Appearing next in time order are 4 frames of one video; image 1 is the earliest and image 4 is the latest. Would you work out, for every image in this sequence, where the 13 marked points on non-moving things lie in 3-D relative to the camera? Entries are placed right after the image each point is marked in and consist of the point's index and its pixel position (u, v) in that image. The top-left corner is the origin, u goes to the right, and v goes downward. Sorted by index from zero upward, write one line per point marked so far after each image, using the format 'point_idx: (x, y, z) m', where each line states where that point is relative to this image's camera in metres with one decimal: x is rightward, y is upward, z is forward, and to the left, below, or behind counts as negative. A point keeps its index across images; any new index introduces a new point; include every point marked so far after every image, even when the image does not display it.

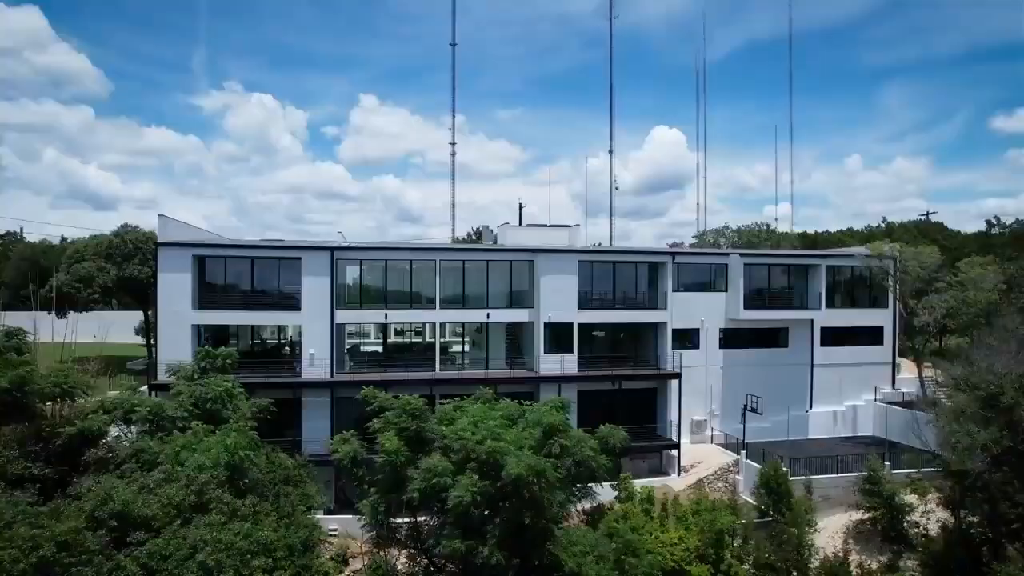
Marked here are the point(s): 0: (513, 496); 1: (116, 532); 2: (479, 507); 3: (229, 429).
0: (-0.1, -5.2, +16.3) m
1: (-7.9, -4.8, +12.9) m
2: (-0.8, -5.5, +16.2) m
3: (-7.9, -3.7, +17.5) m
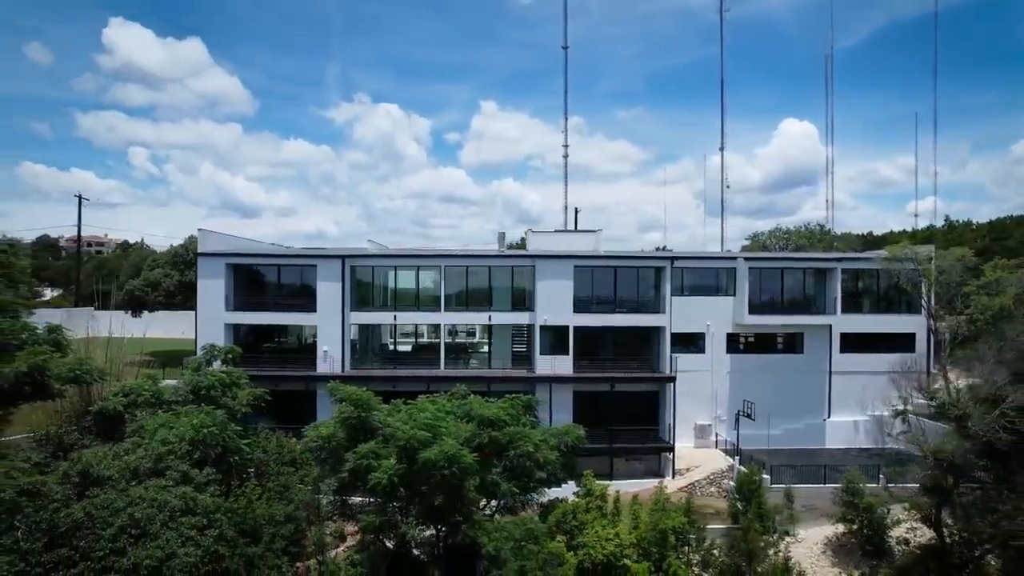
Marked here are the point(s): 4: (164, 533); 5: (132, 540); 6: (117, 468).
0: (-2.3, -5.4, +18.2) m
1: (-10.7, -4.9, +16.2) m
2: (-3.1, -5.7, +18.2) m
3: (-9.8, -3.9, +20.7) m
4: (-8.1, -5.7, +15.1) m
5: (-8.7, -5.7, +14.8) m
6: (-10.1, -4.6, +16.6) m
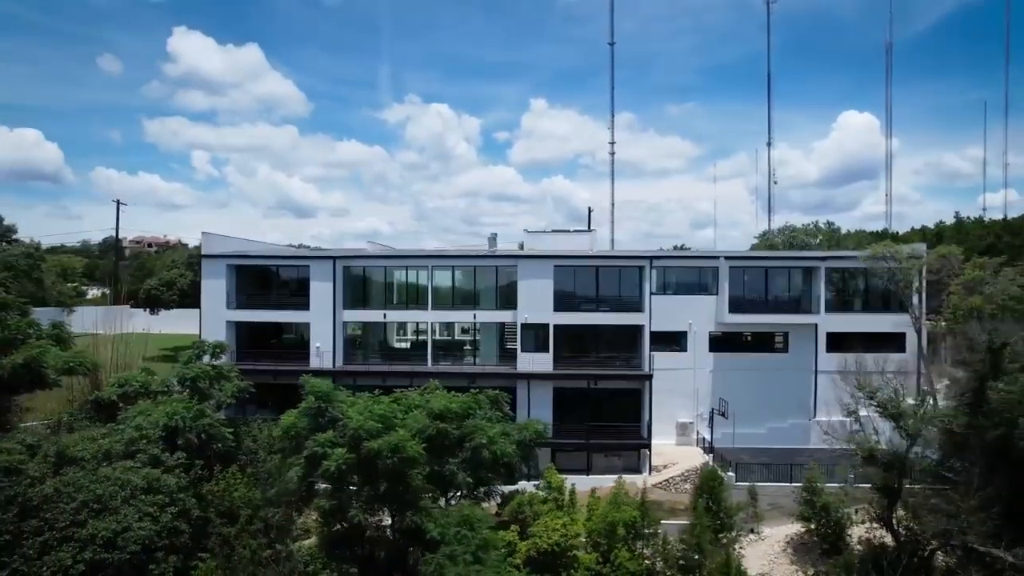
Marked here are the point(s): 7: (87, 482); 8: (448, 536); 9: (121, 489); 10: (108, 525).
0: (-4.1, -5.4, +19.4) m
1: (-12.6, -5.0, +18.1) m
2: (-4.8, -5.7, +19.5) m
3: (-11.4, -3.9, +22.5) m
4: (-10.0, -5.7, +16.8) m
5: (-10.6, -5.8, +16.6) m
6: (-11.9, -4.6, +18.4) m
7: (-11.1, -5.1, +17.0) m
8: (-1.9, -7.2, +18.9) m
9: (-10.3, -5.3, +17.1) m
10: (-10.0, -5.9, +16.1) m
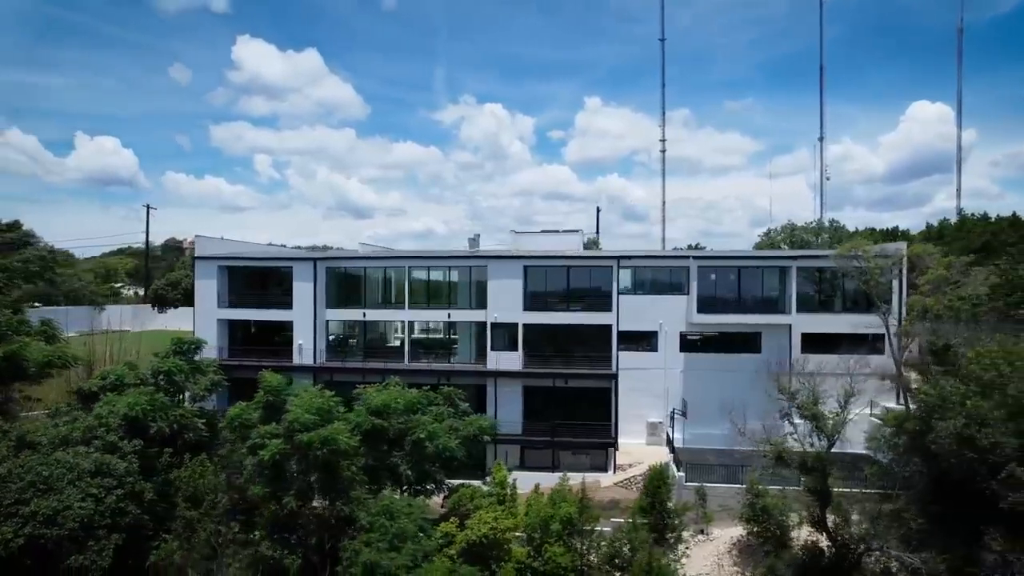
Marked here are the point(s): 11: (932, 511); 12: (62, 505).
0: (-6.4, -5.4, +20.6) m
1: (-15.0, -5.0, +19.9) m
2: (-7.2, -5.7, +20.7) m
3: (-13.4, -3.9, +24.2) m
4: (-12.6, -5.7, +18.4) m
5: (-13.2, -5.8, +18.3) m
6: (-14.3, -4.6, +20.3) m
7: (-13.6, -5.1, +18.8) m
8: (-4.3, -7.2, +19.9) m
9: (-12.8, -5.3, +18.8) m
10: (-12.6, -5.9, +17.8) m
11: (+11.7, -6.2, +18.0) m
12: (-12.4, -6.0, +17.9) m
